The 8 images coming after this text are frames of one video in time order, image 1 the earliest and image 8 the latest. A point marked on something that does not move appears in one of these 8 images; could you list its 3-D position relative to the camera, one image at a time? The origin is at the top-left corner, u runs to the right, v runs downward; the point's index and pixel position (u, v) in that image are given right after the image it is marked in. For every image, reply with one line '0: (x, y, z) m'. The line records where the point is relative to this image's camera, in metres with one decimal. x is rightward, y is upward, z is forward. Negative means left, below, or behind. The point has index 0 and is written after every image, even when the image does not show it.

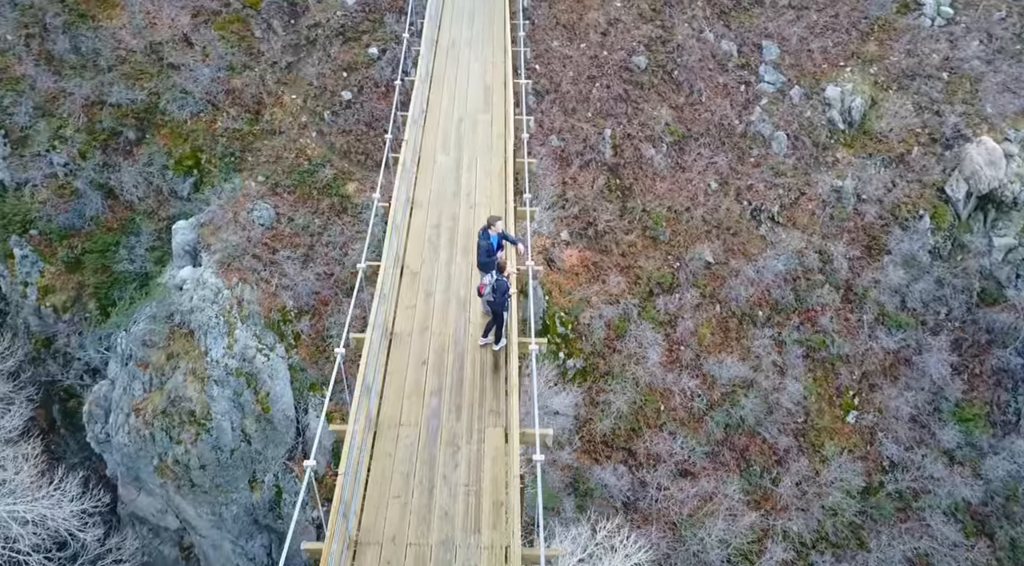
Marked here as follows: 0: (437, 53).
0: (-1.0, +3.2, +12.6) m
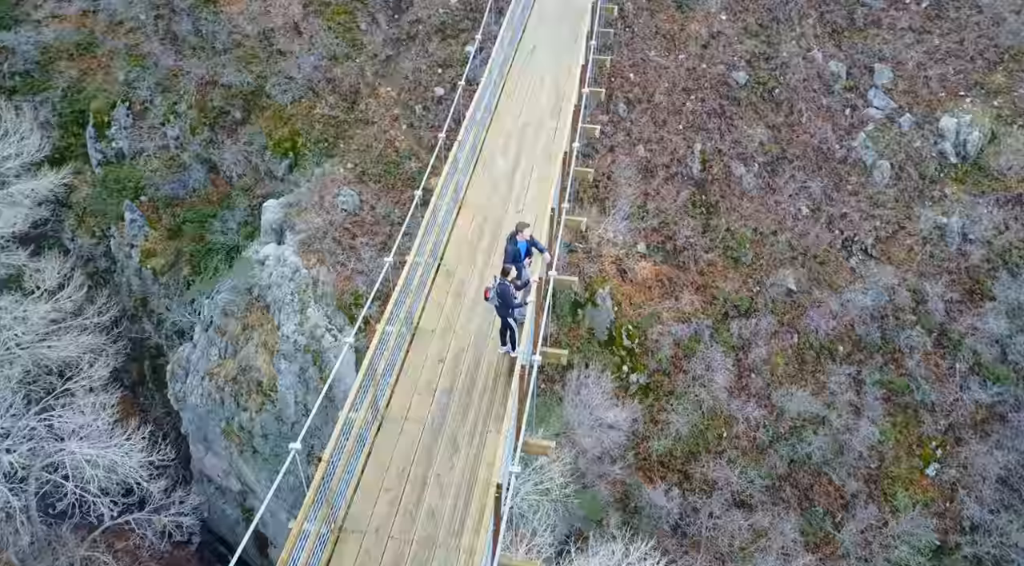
0: (+0.1, +3.2, +12.7) m
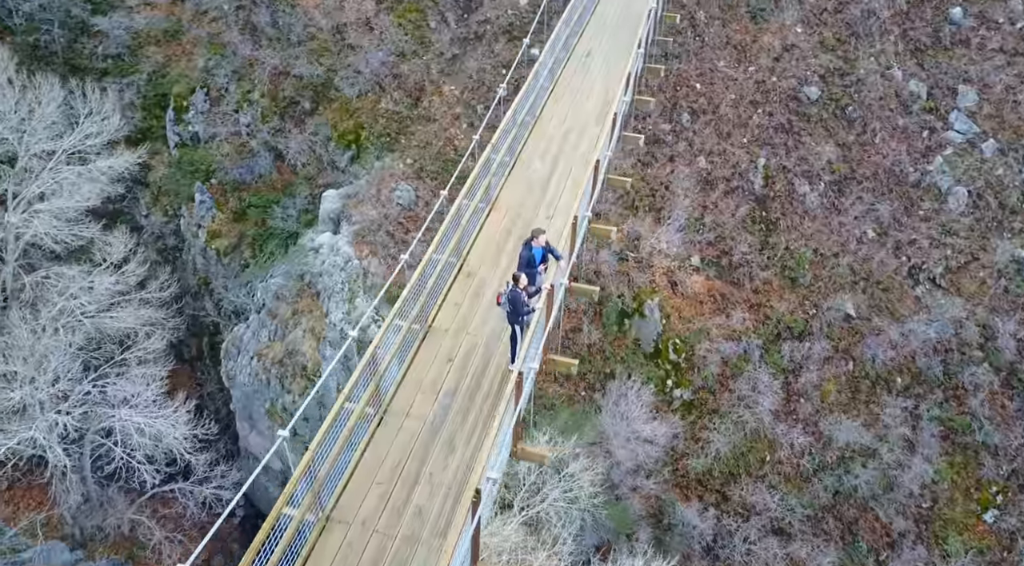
0: (+0.8, +3.1, +12.7) m
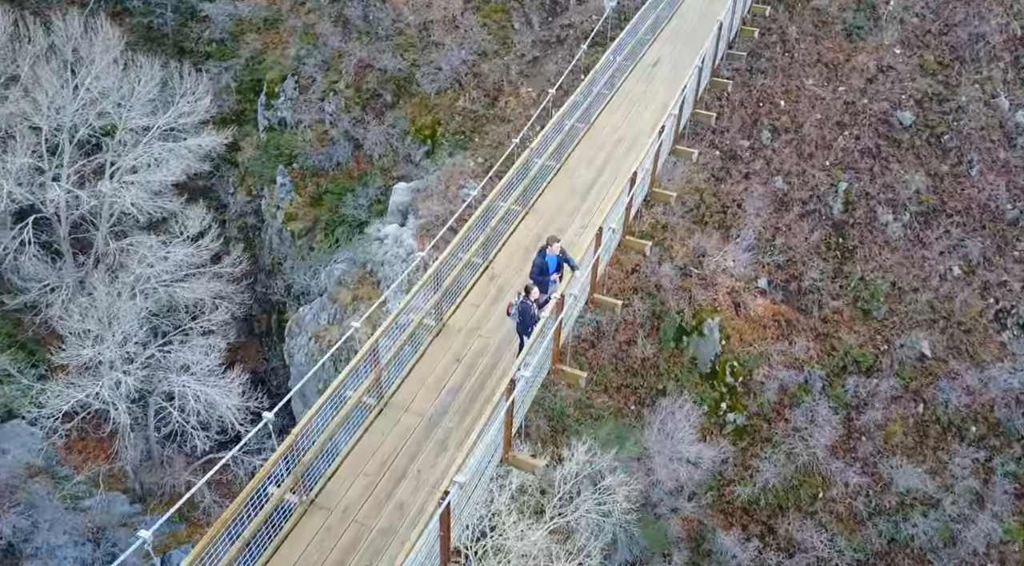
0: (+1.7, +3.0, +12.5) m
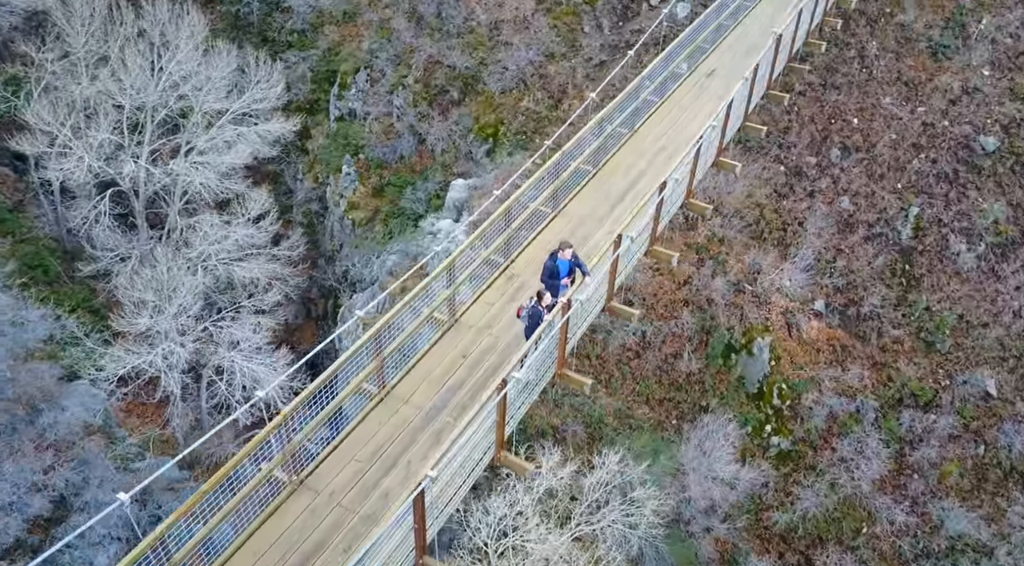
0: (+2.4, +2.8, +12.3) m
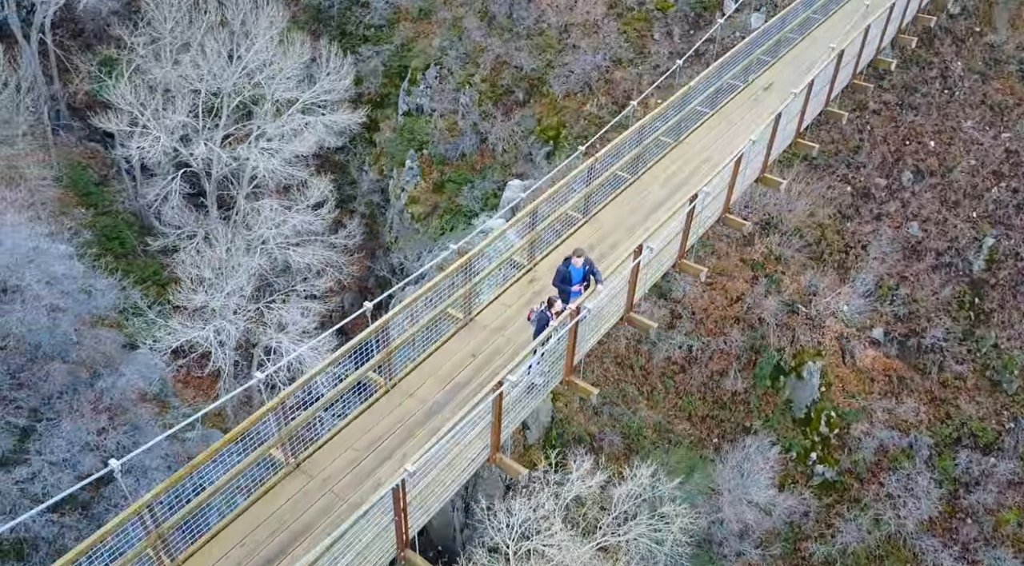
0: (+3.1, +2.6, +12.0) m
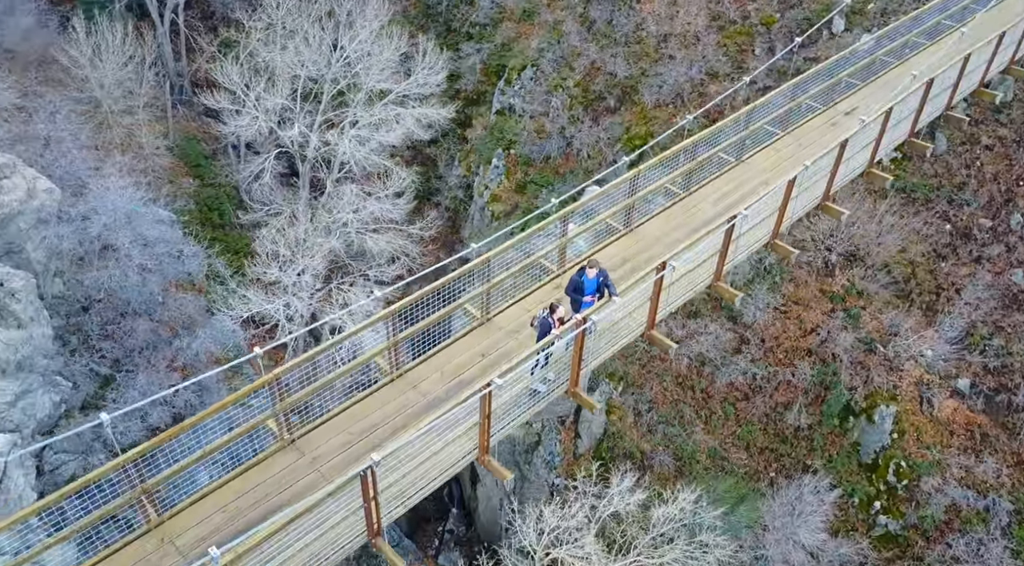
0: (+4.0, +2.2, +11.4) m
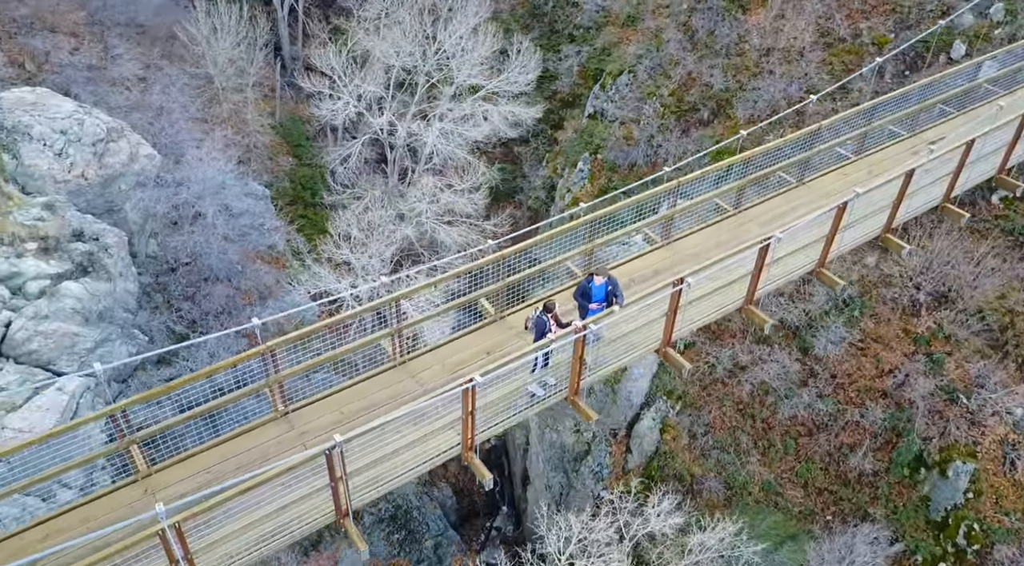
0: (+4.7, +1.7, +10.6) m
